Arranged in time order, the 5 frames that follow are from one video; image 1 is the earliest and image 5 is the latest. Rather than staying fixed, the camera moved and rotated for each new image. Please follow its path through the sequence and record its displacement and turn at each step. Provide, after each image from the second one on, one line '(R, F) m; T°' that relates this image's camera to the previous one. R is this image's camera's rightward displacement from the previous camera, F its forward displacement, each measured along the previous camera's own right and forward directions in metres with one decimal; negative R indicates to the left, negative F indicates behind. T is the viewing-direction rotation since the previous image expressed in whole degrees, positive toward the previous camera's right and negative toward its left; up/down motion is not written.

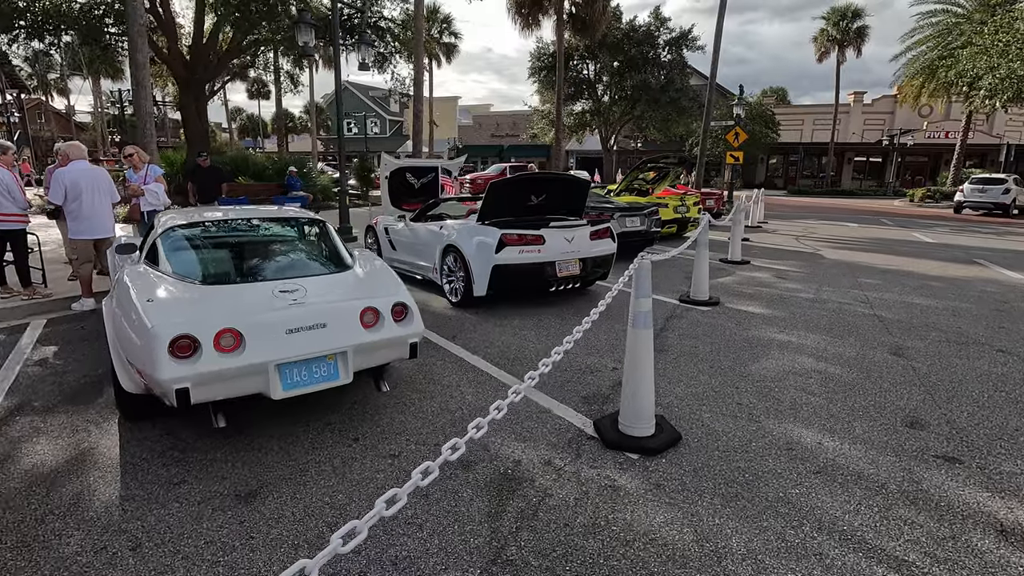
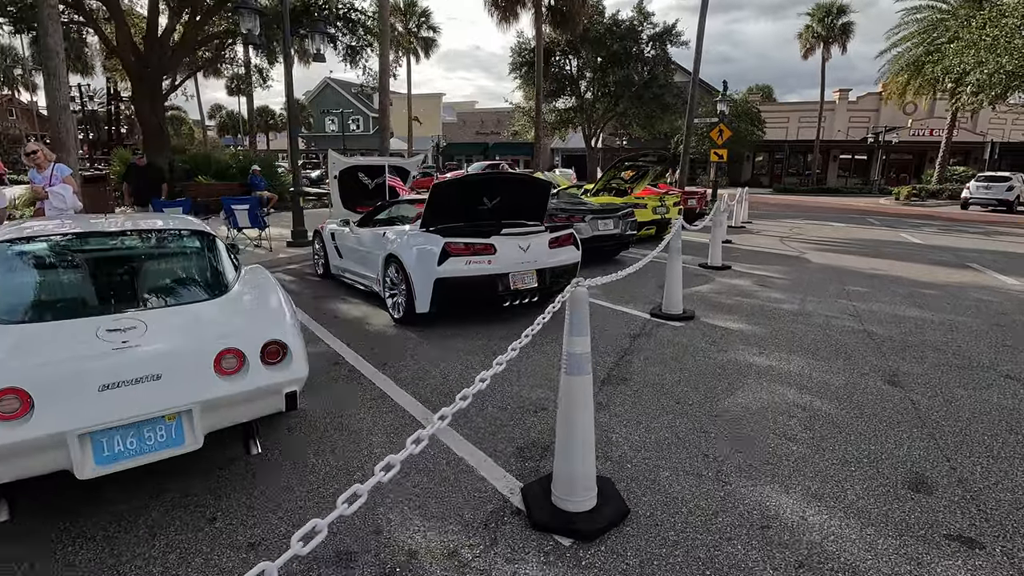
(+0.4, +0.7) m; +1°
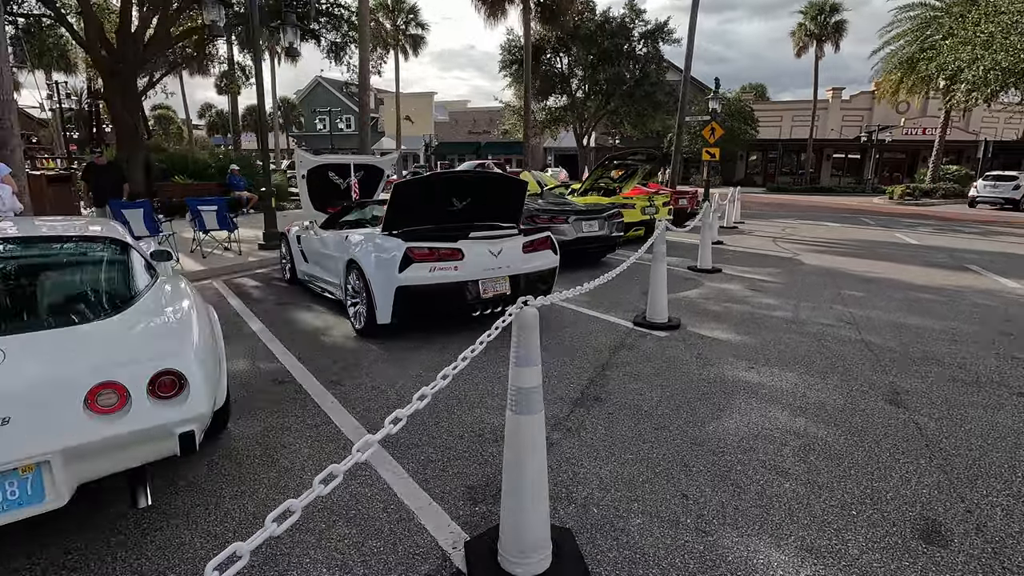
(+0.2, +0.4) m; +1°
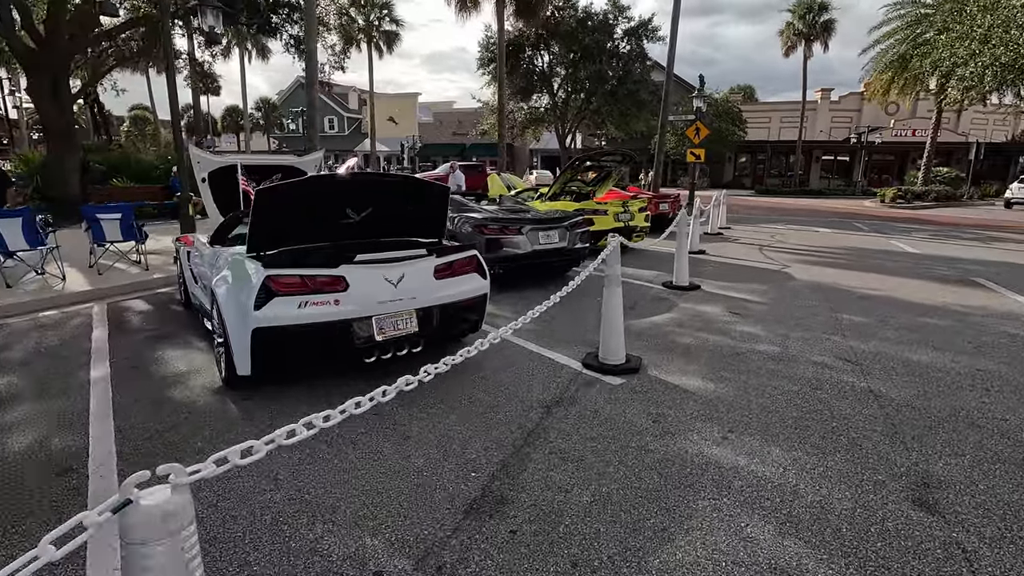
(+0.6, +1.2) m; +1°
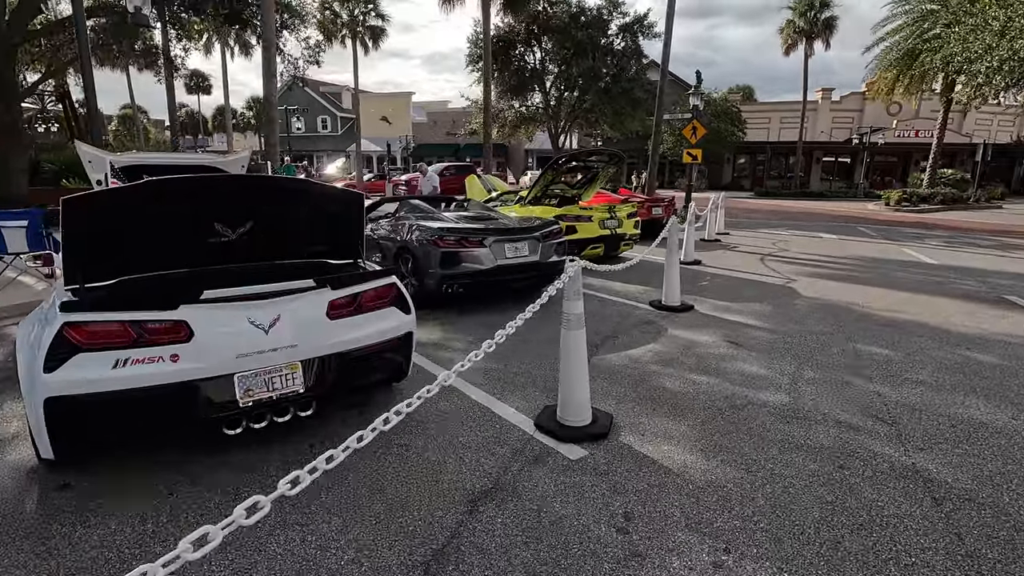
(+0.4, +1.0) m; 0°
